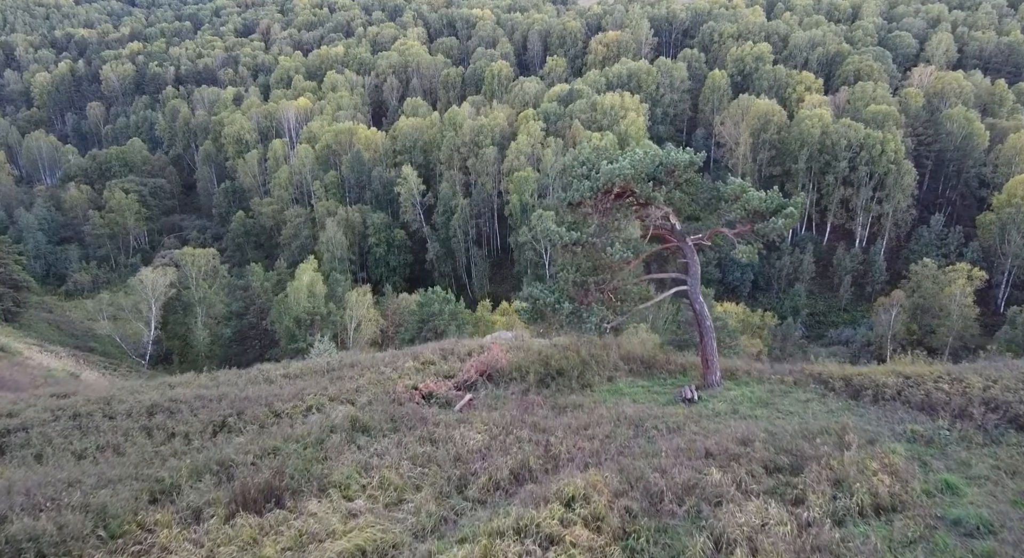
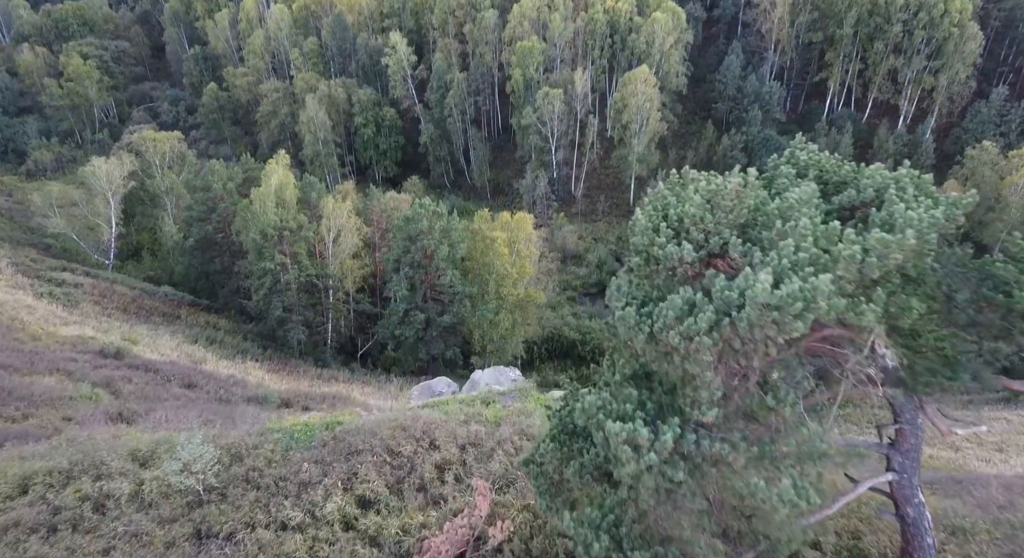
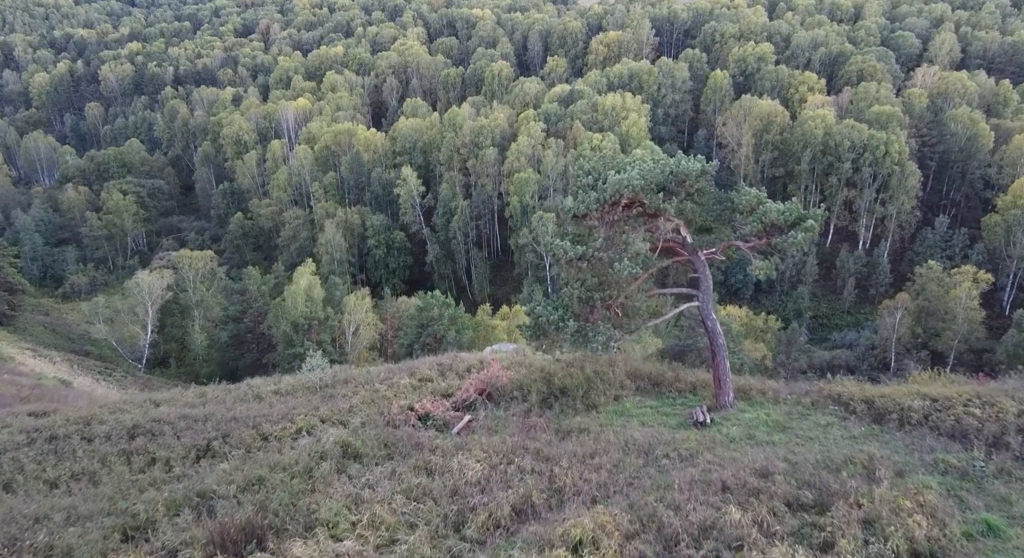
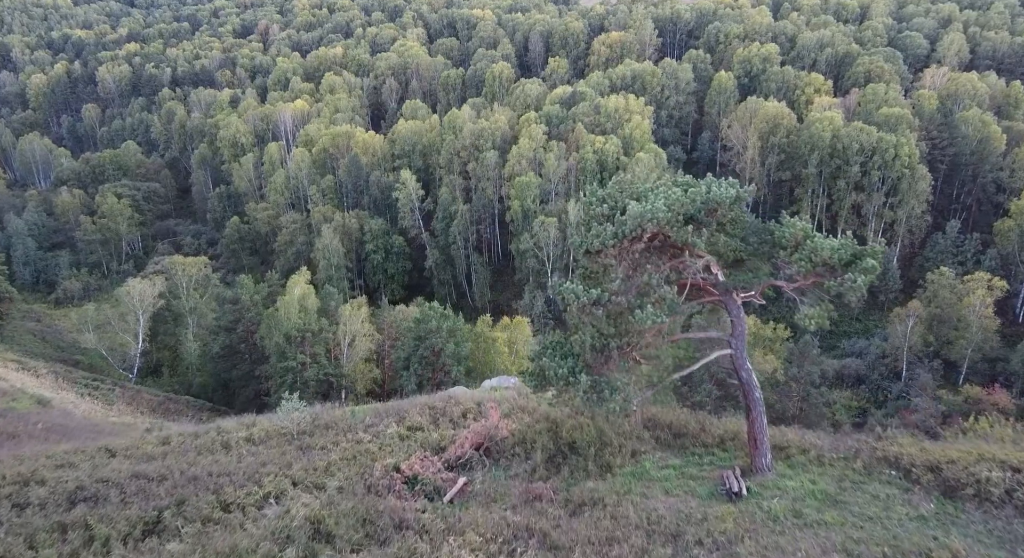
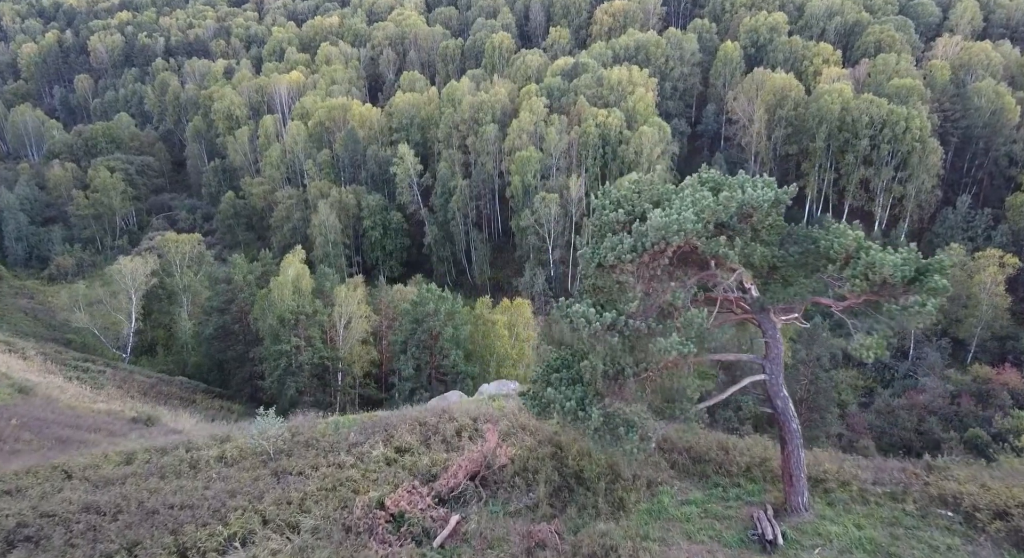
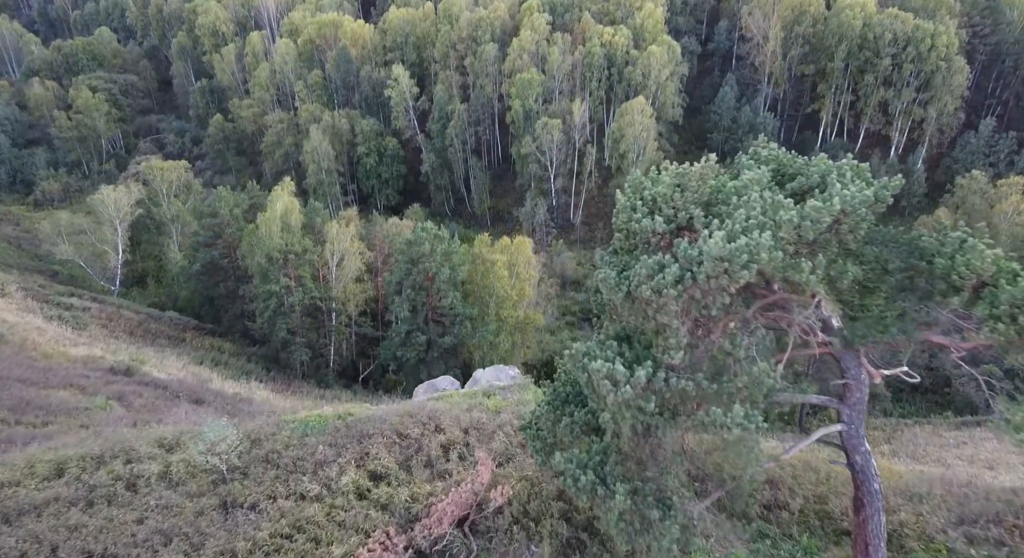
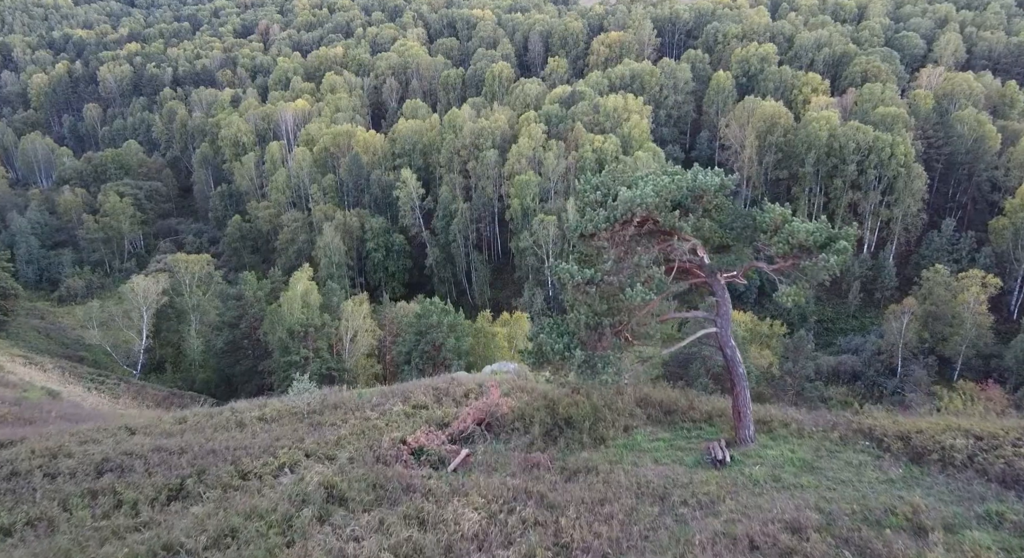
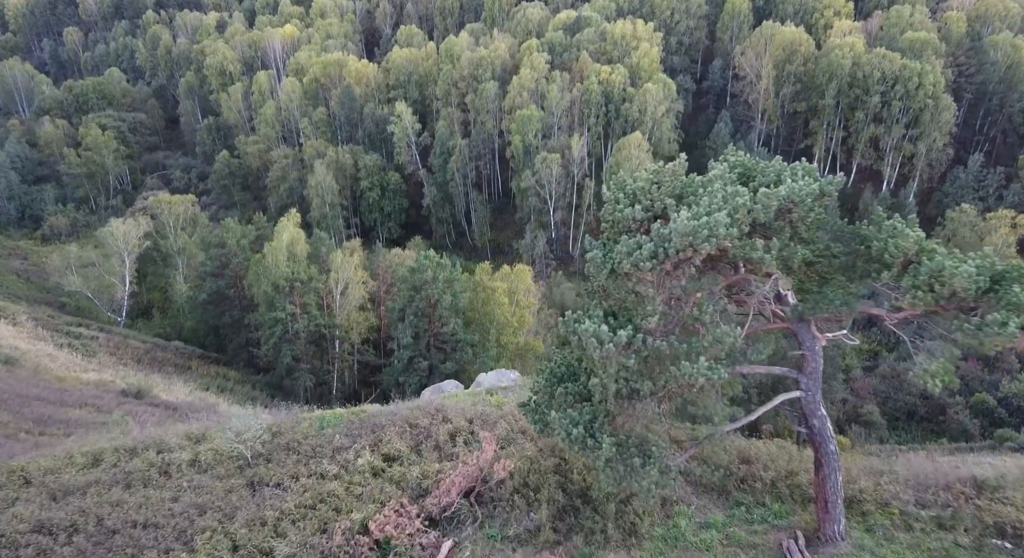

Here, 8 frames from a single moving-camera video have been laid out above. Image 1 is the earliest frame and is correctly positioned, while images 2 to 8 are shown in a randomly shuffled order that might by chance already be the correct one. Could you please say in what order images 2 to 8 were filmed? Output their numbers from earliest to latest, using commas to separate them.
3, 7, 4, 5, 8, 6, 2
